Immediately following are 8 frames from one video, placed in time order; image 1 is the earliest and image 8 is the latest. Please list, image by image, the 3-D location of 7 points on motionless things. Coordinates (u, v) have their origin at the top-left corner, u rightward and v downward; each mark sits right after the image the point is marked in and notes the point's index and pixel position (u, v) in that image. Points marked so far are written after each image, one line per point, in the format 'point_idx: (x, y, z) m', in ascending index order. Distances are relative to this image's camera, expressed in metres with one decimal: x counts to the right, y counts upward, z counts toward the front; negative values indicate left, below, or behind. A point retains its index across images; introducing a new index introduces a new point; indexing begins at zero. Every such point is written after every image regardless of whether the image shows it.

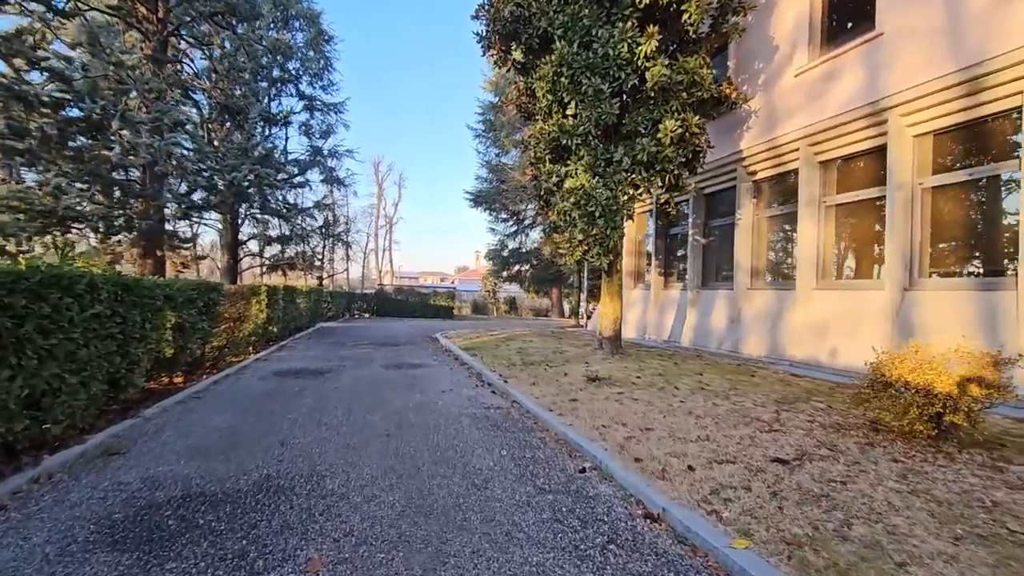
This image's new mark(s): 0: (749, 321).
0: (+5.6, -0.8, +11.8) m
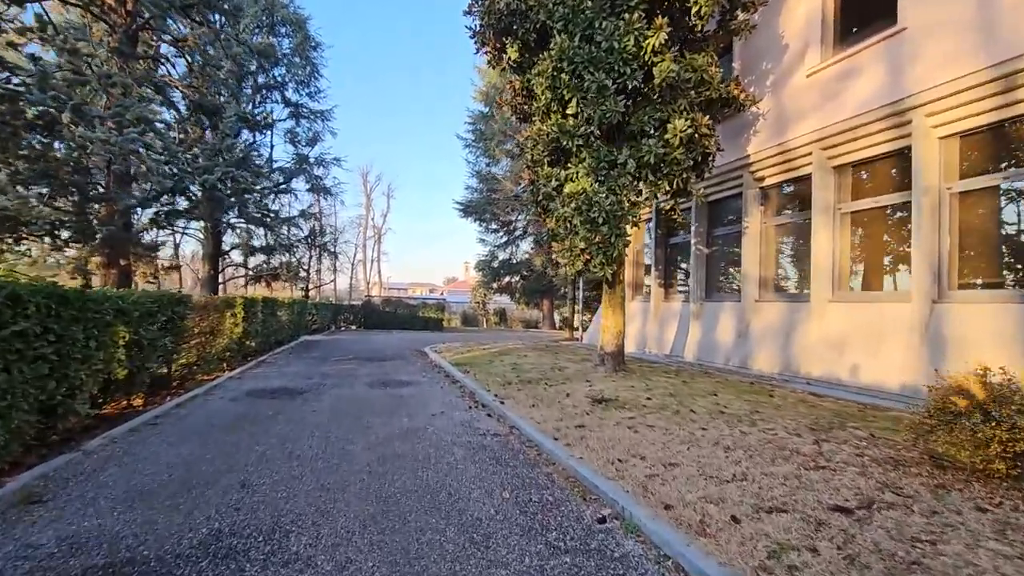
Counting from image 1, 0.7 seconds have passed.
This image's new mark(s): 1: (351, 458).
0: (+5.5, -1.1, +11.1) m
1: (-1.8, -1.9, +5.7) m
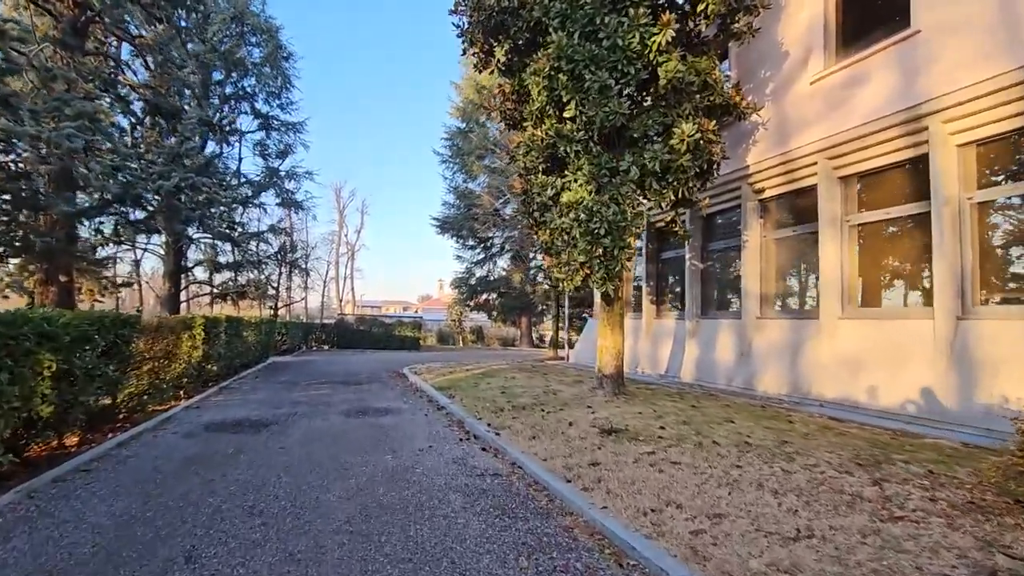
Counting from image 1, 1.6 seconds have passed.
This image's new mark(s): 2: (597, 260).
0: (+5.3, -1.4, +10.6) m
1: (-1.7, -2.1, +4.7) m
2: (+1.4, +0.5, +8.4) m
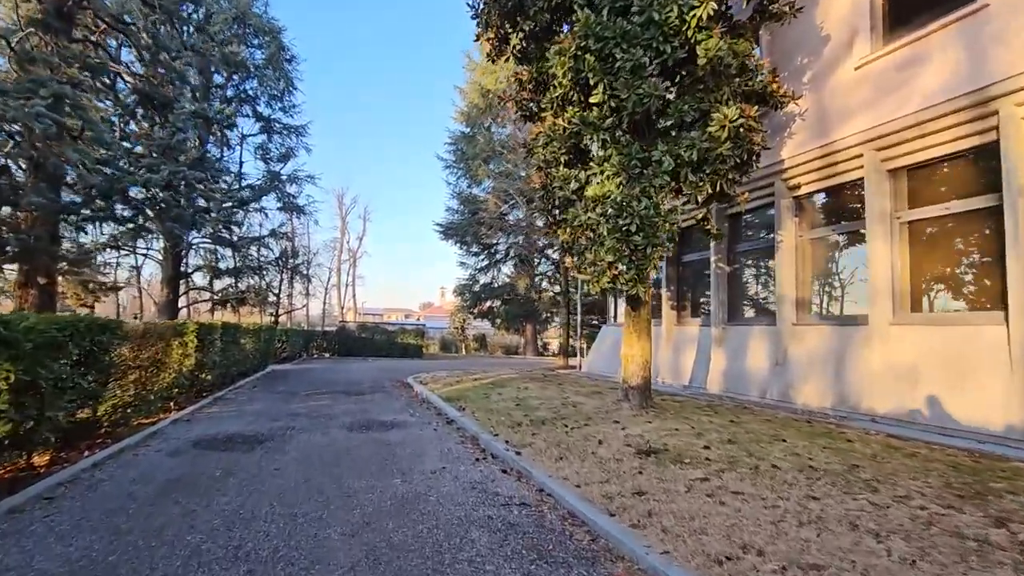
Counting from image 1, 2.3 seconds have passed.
0: (+5.6, -1.5, +9.7) m
1: (-1.4, -2.1, +3.9) m
2: (+1.7, +0.4, +7.6) m
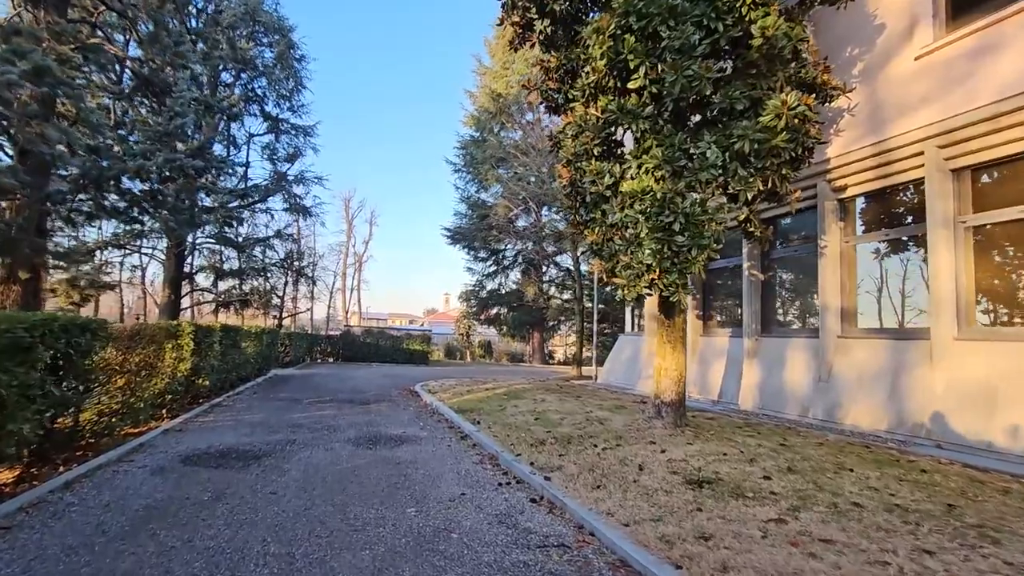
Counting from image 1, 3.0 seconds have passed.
0: (+5.9, -1.6, +8.9) m
1: (-1.1, -2.1, +3.1) m
2: (+2.1, +0.4, +6.8) m
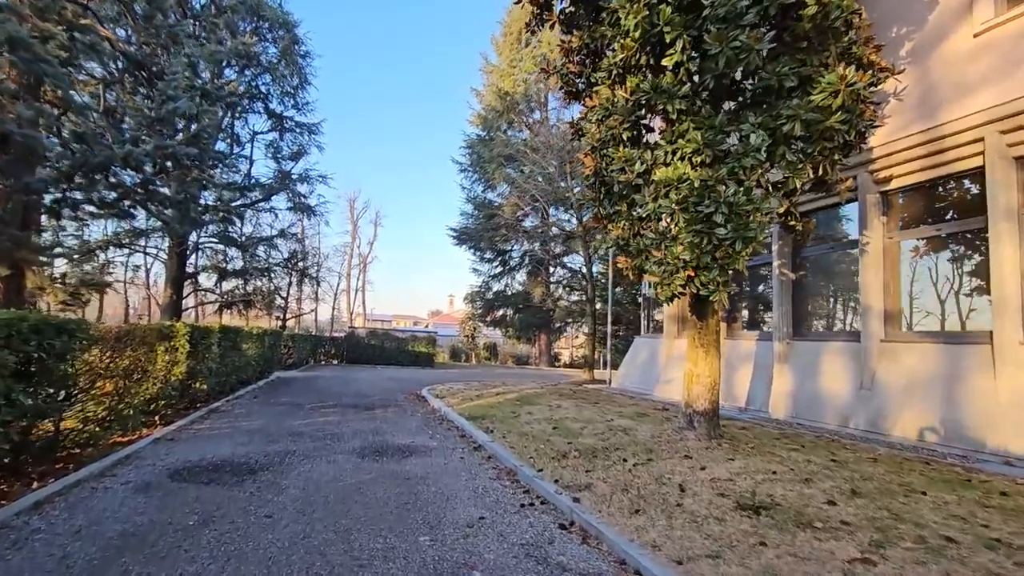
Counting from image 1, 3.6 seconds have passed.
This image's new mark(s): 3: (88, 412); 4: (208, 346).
0: (+6.2, -1.6, +8.2) m
1: (-0.9, -2.0, +2.5) m
2: (+2.4, +0.4, +6.2) m
3: (-5.8, -1.7, +6.9) m
4: (-7.0, -1.3, +11.5) m
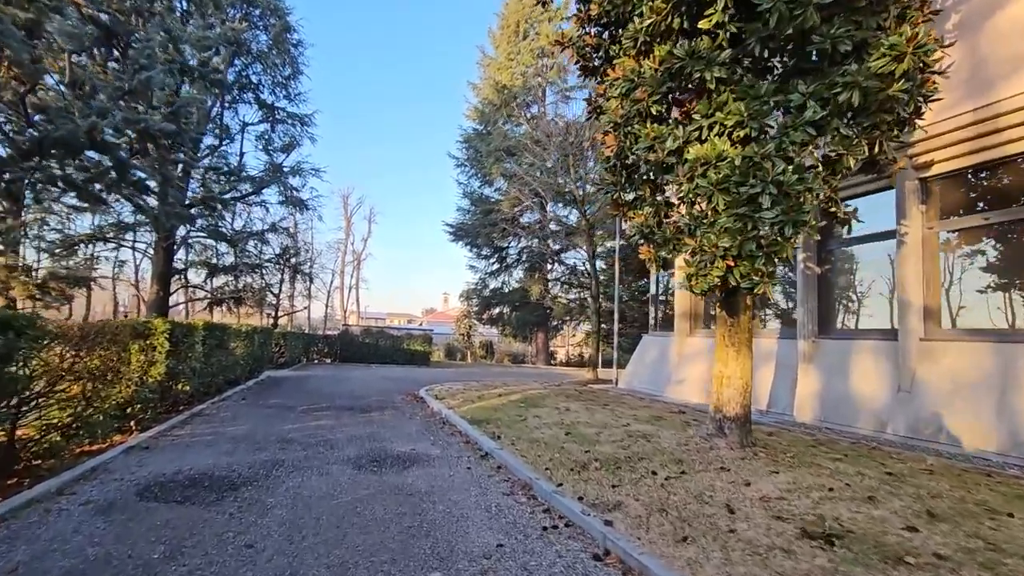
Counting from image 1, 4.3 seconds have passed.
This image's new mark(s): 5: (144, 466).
0: (+6.4, -1.5, +7.5) m
1: (-0.7, -1.9, +1.7) m
2: (+2.6, +0.5, +5.5) m
3: (-5.6, -1.6, +6.1) m
4: (-6.8, -1.2, +10.7) m
5: (-4.7, -2.3, +6.5) m
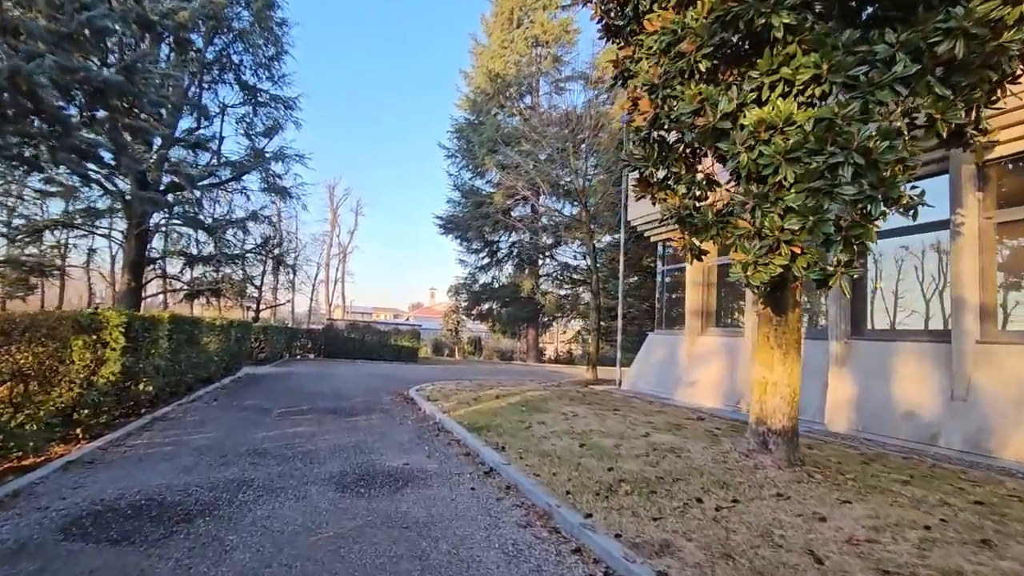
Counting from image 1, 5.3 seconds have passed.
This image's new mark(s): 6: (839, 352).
0: (+6.5, -1.5, +6.7) m
1: (-0.4, -1.8, +0.7) m
2: (+2.8, +0.6, +4.5) m
3: (-5.4, -1.4, +5.0) m
4: (-6.8, -0.9, +9.5) m
5: (-4.6, -2.1, +5.3) m
6: (+5.7, -1.1, +8.8) m
